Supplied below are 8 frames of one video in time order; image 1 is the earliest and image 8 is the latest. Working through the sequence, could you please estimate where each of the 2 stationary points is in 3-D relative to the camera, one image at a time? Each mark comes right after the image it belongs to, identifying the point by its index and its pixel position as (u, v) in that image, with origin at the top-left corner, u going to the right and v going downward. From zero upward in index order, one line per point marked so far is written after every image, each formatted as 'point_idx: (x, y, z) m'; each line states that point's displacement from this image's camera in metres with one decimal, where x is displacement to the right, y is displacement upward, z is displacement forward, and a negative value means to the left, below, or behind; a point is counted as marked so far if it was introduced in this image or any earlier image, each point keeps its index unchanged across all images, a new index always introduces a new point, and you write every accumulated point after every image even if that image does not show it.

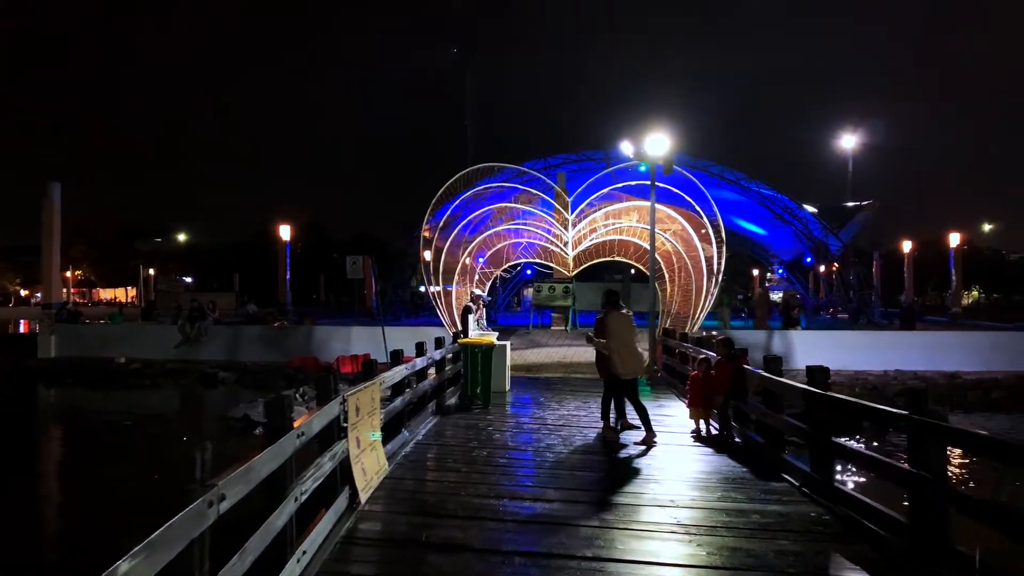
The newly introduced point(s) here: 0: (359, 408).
0: (-1.3, -1.0, +5.9) m
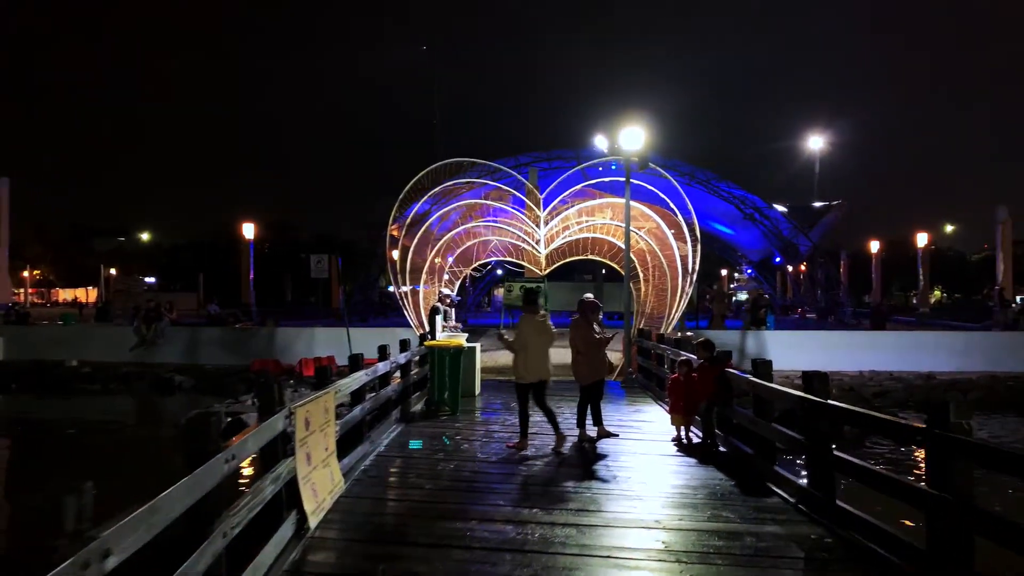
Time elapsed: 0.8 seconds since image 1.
0: (-1.5, -1.0, +5.3) m
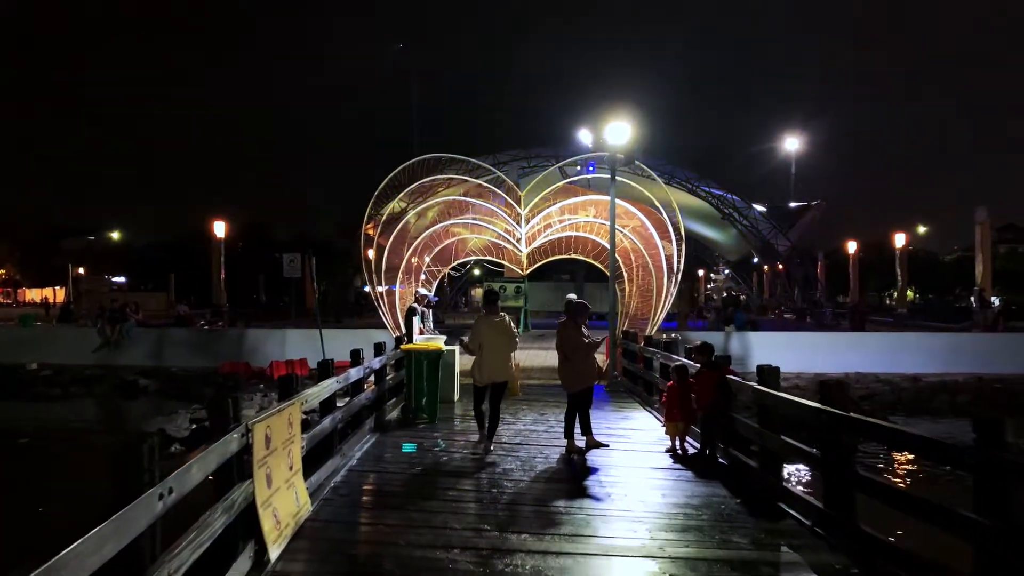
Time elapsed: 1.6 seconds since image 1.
0: (-1.6, -1.0, +4.7) m
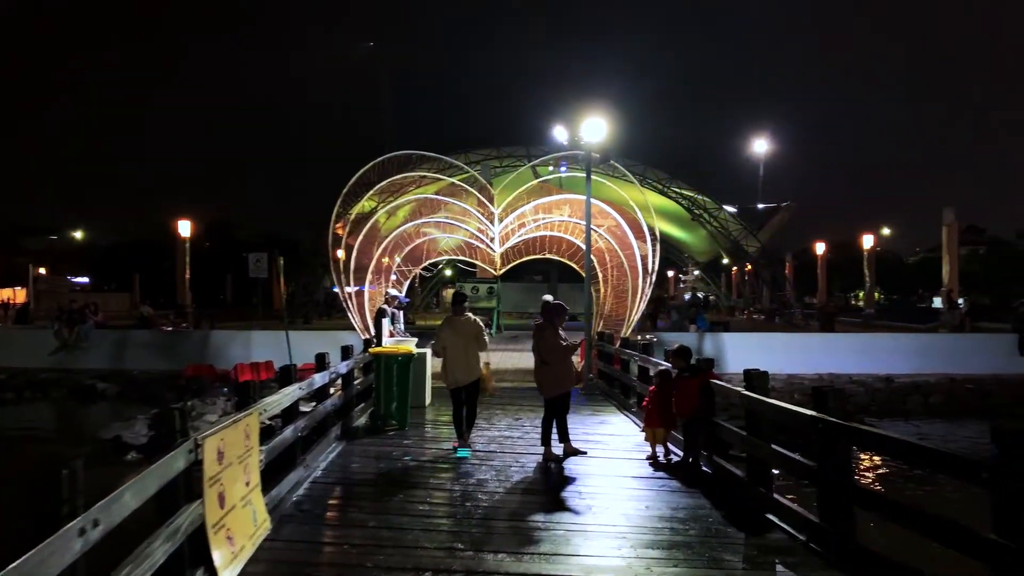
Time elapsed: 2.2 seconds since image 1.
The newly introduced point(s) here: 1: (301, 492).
0: (-1.8, -1.0, +4.3) m
1: (-1.8, -1.8, +6.0) m
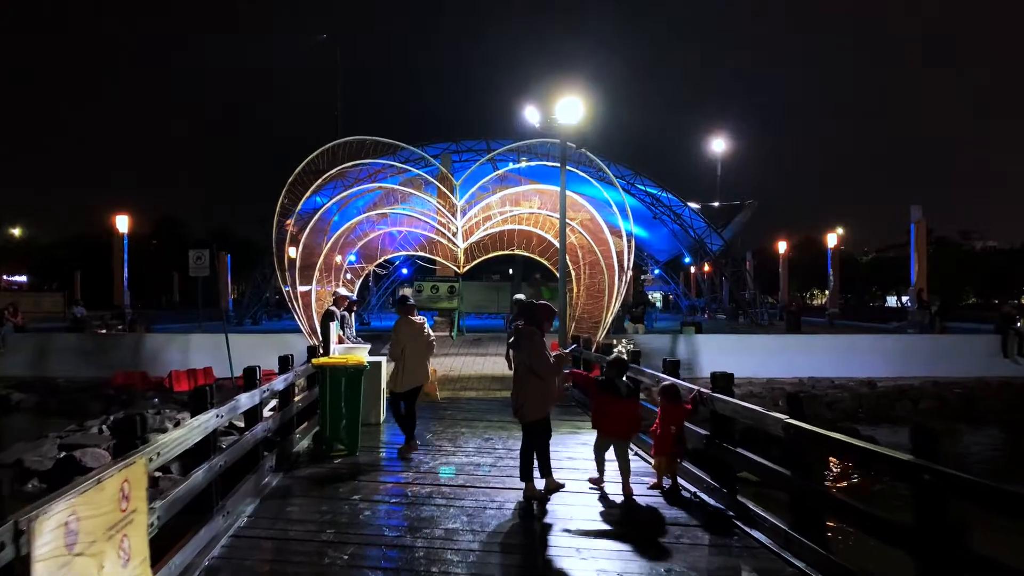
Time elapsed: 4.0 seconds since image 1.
0: (-1.8, -1.0, +2.9) m
1: (-2.0, -1.8, +4.6) m
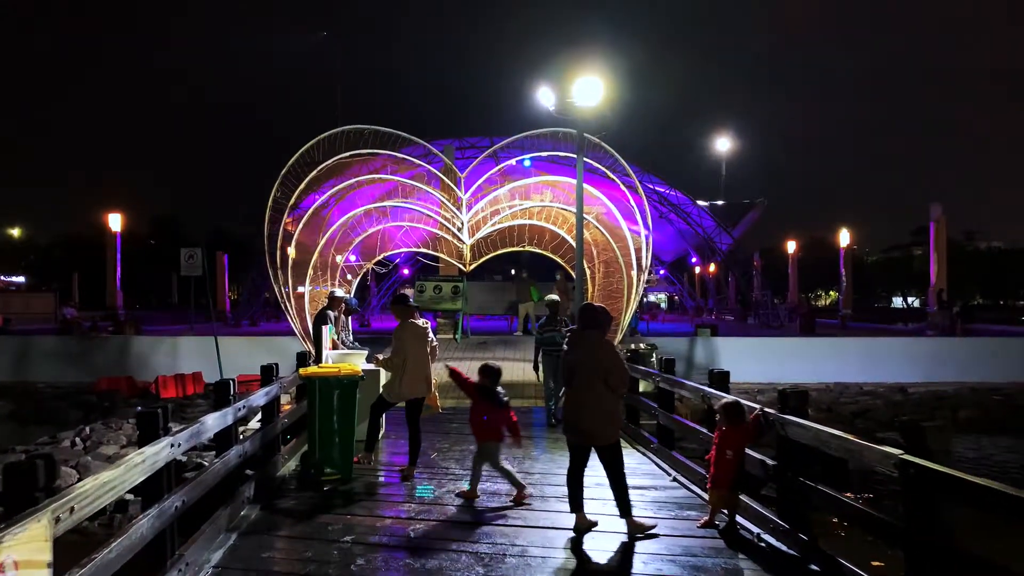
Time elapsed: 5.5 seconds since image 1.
0: (-1.7, -1.0, +1.9) m
1: (-1.8, -1.7, +3.7) m
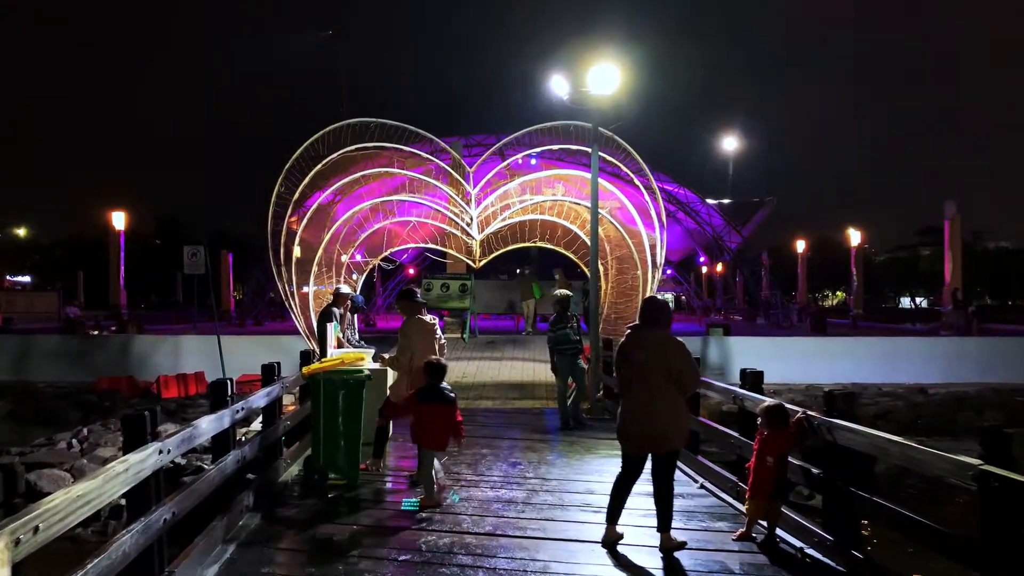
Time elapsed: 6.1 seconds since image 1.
0: (-1.5, -0.9, +1.5) m
1: (-1.7, -1.7, +3.3) m
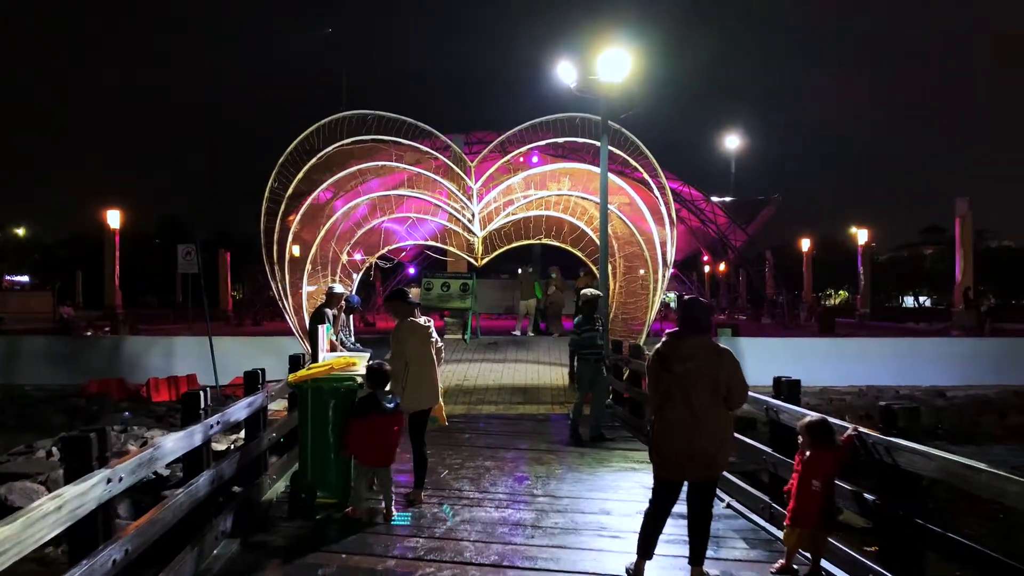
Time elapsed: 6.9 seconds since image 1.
0: (-1.5, -0.9, +1.0) m
1: (-1.6, -1.7, +2.7) m
